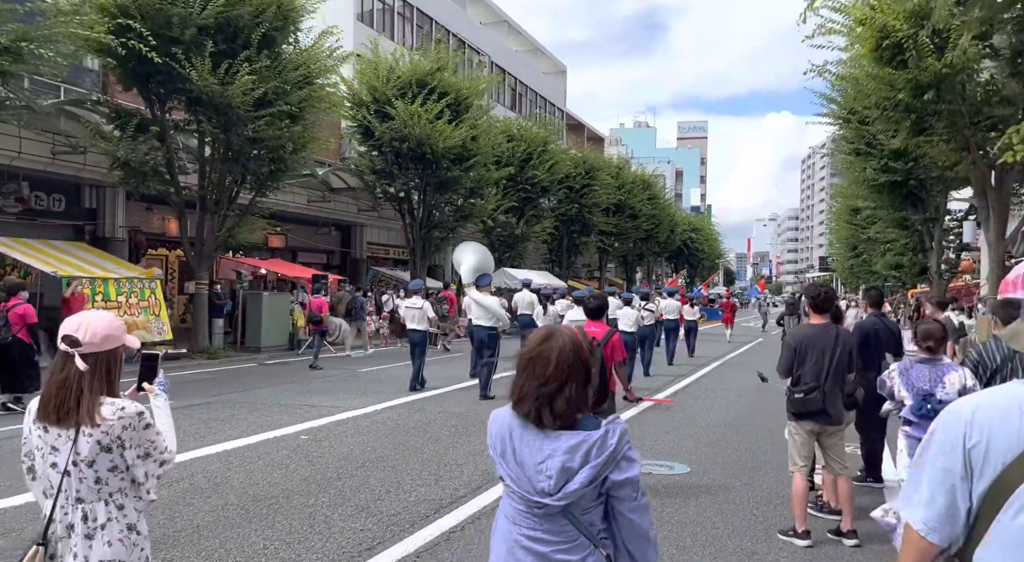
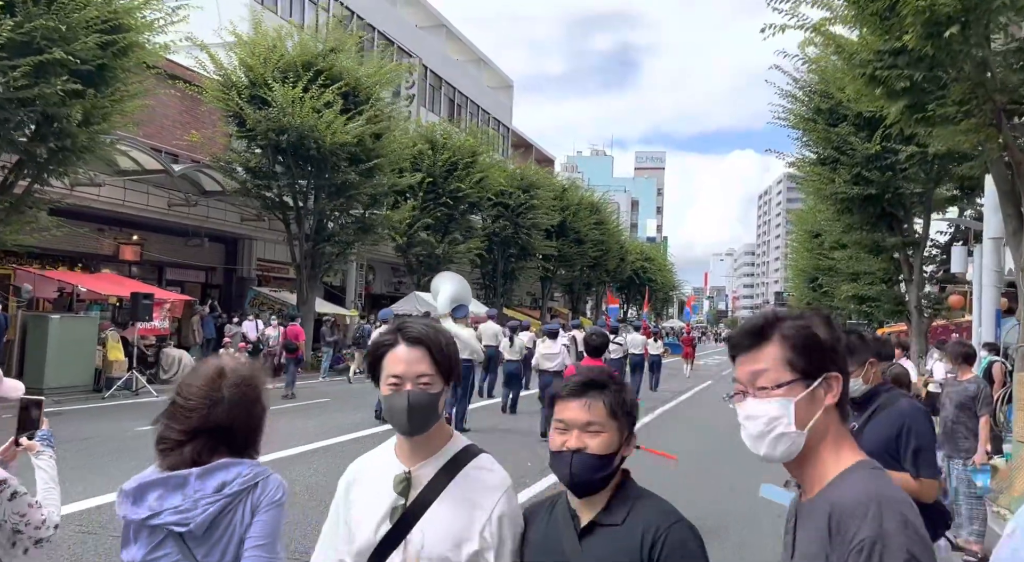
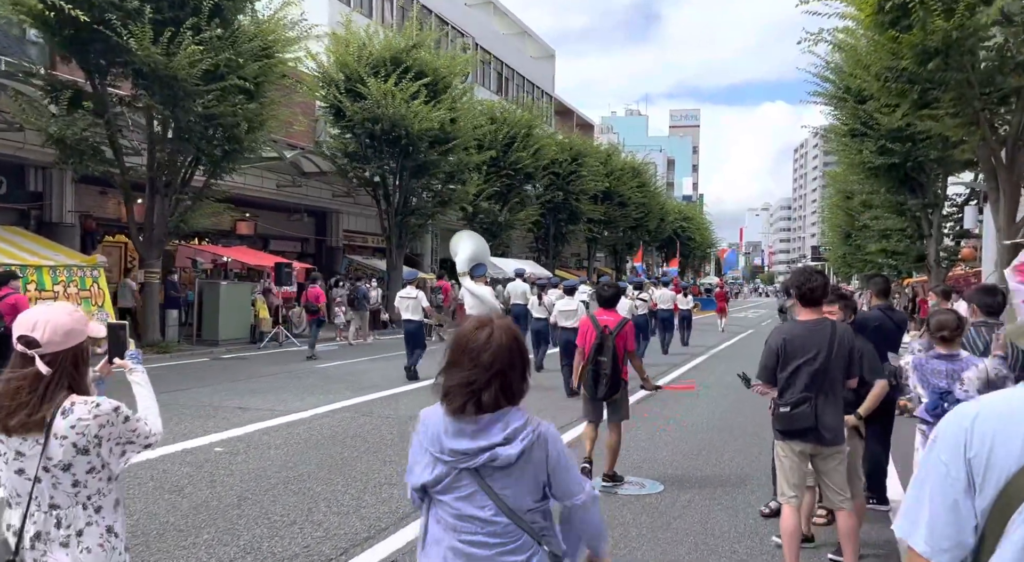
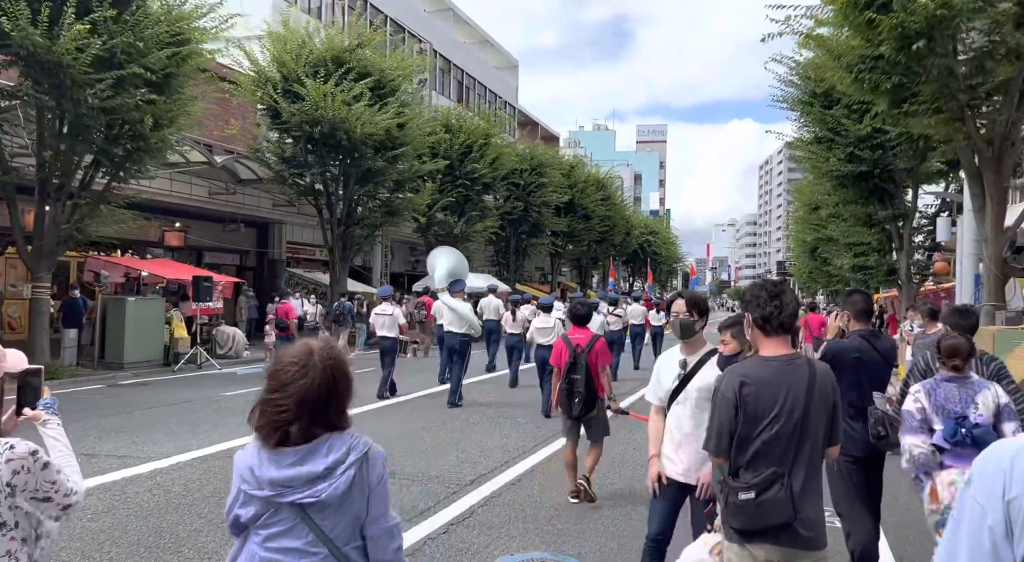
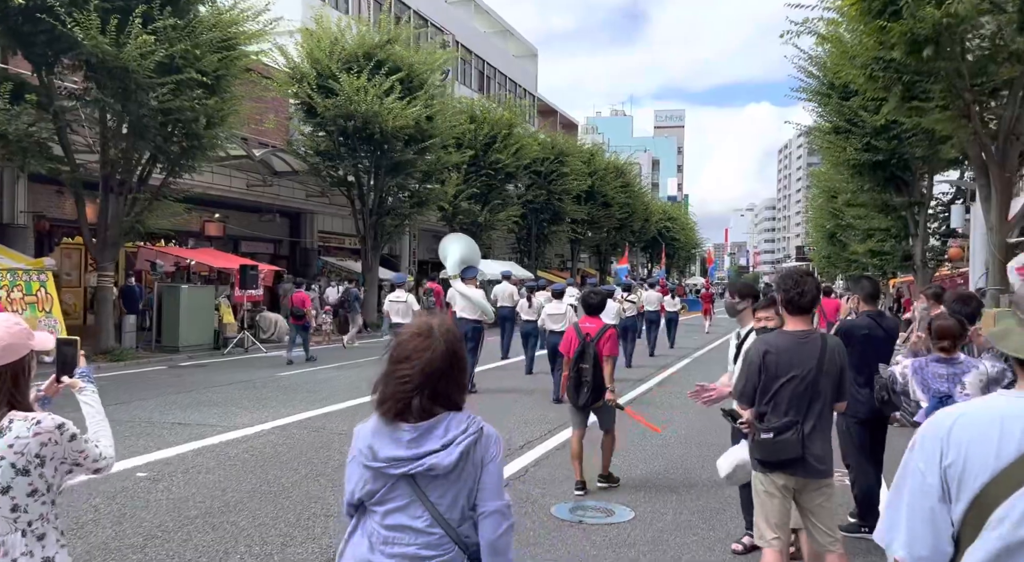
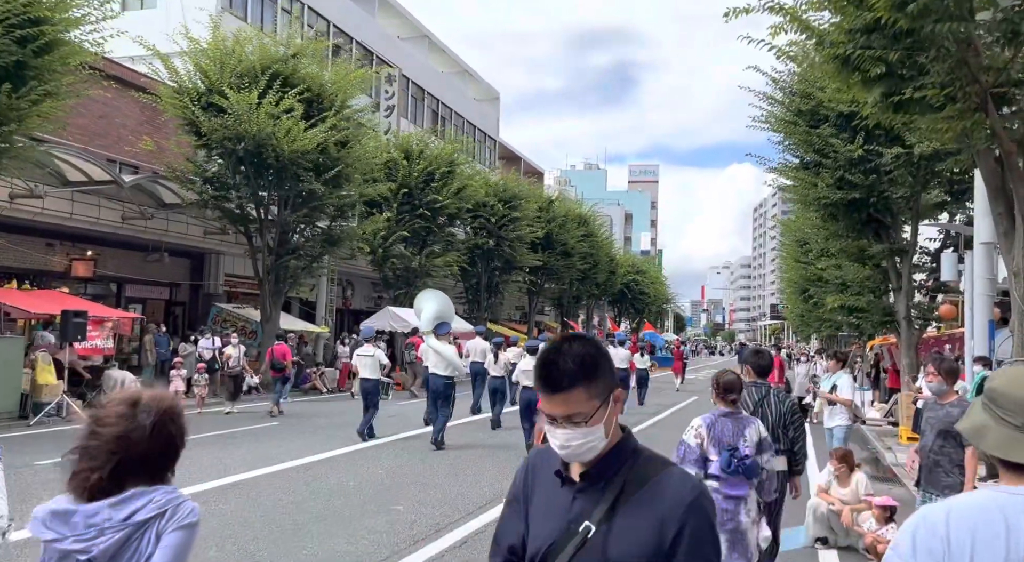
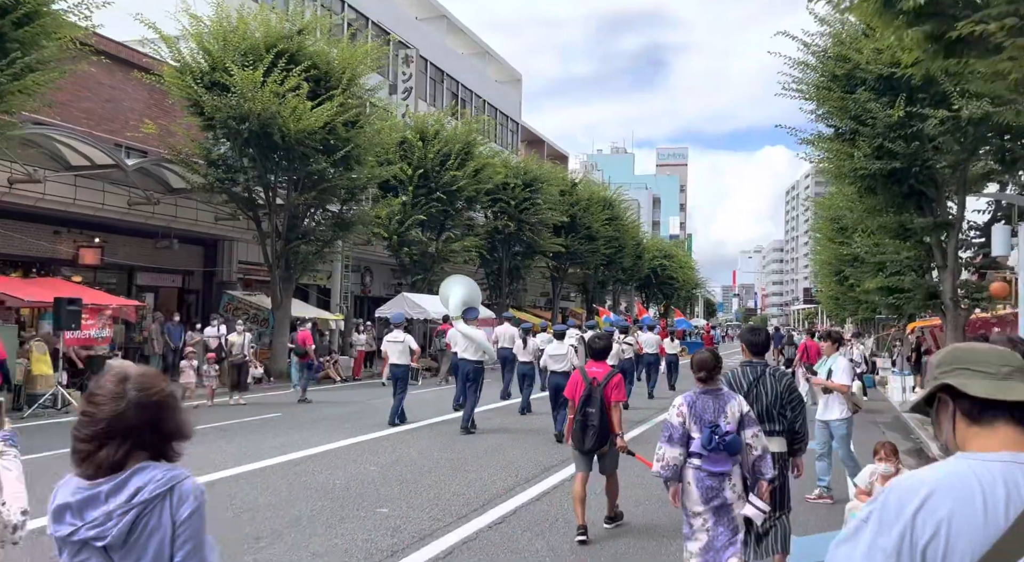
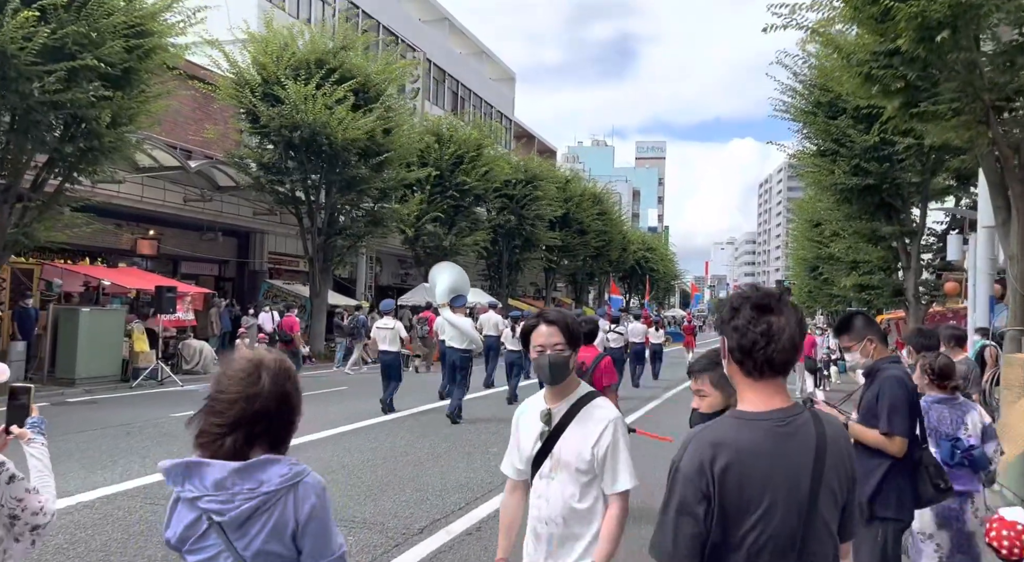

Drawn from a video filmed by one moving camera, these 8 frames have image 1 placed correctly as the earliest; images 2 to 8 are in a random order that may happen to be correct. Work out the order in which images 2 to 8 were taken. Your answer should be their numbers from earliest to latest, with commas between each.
3, 5, 4, 8, 2, 6, 7
